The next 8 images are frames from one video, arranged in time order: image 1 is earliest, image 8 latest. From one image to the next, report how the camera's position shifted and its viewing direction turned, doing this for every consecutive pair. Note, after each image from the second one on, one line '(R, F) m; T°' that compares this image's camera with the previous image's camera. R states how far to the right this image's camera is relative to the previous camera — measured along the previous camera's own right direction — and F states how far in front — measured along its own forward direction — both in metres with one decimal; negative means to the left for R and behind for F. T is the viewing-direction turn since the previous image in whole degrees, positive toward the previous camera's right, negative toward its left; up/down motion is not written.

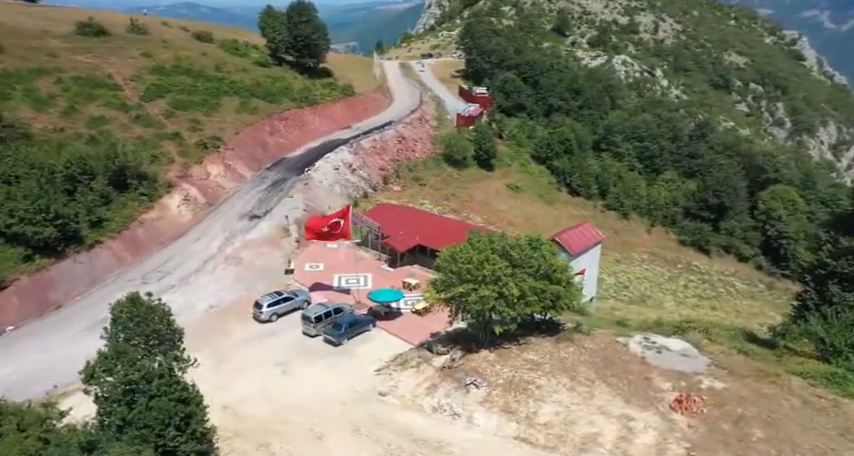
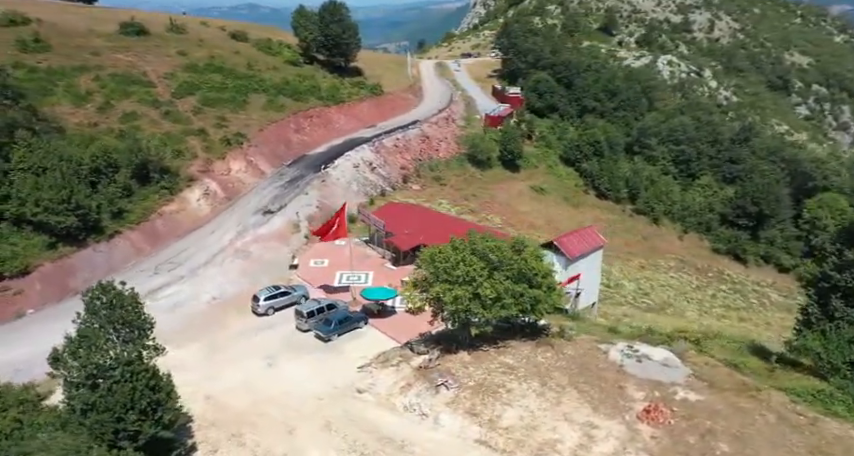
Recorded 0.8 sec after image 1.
(+1.8, +0.1) m; -4°
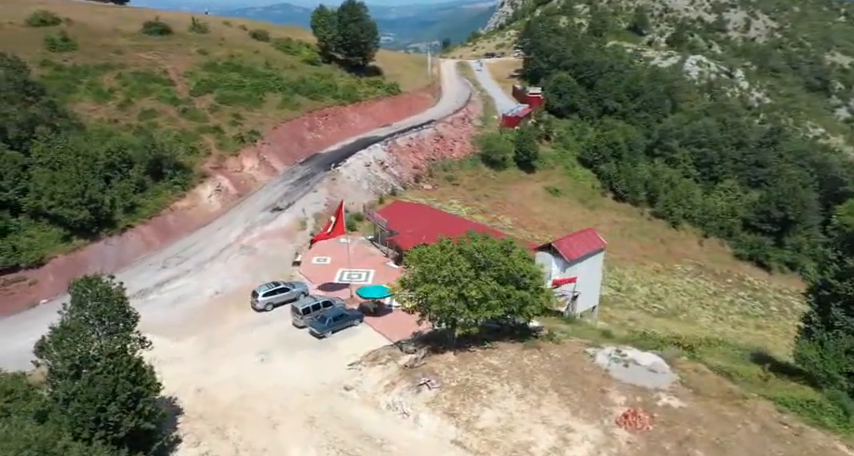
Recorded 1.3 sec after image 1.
(+1.1, 0.0) m; -2°
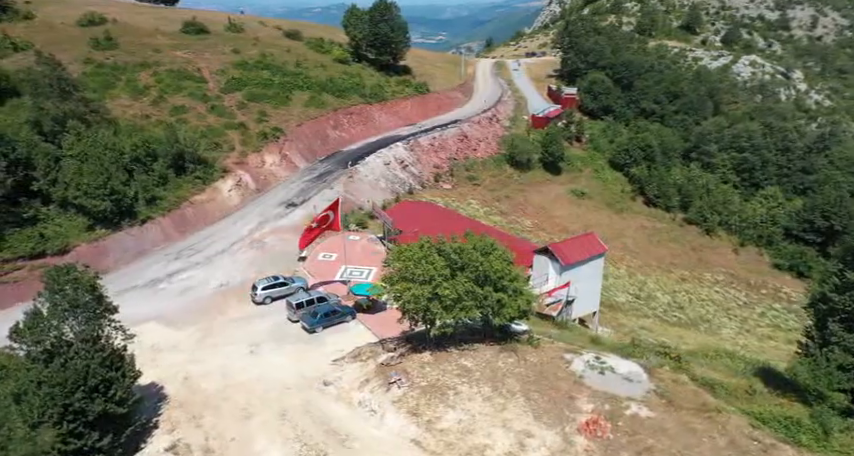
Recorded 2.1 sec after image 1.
(+1.8, +0.1) m; -4°
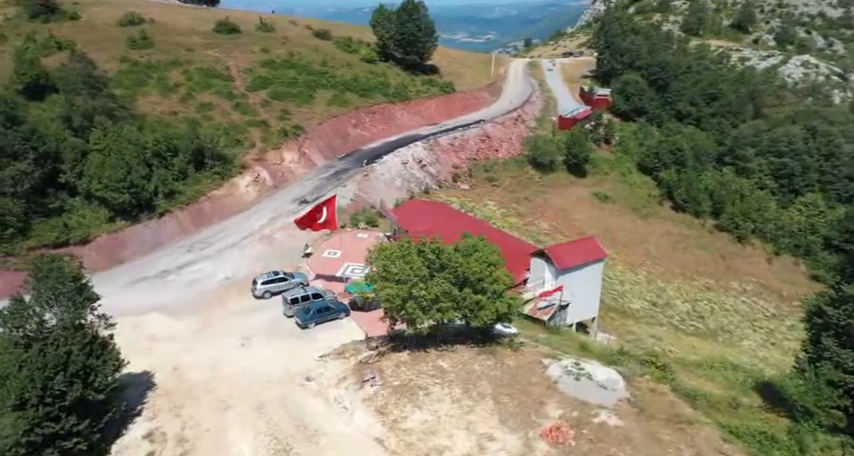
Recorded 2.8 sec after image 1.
(+1.6, +0.1) m; -4°
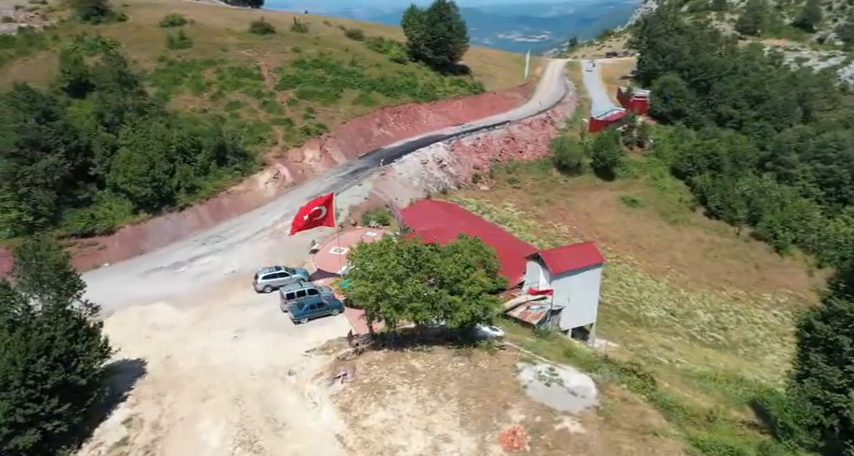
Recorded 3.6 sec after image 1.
(+1.8, +0.1) m; -4°
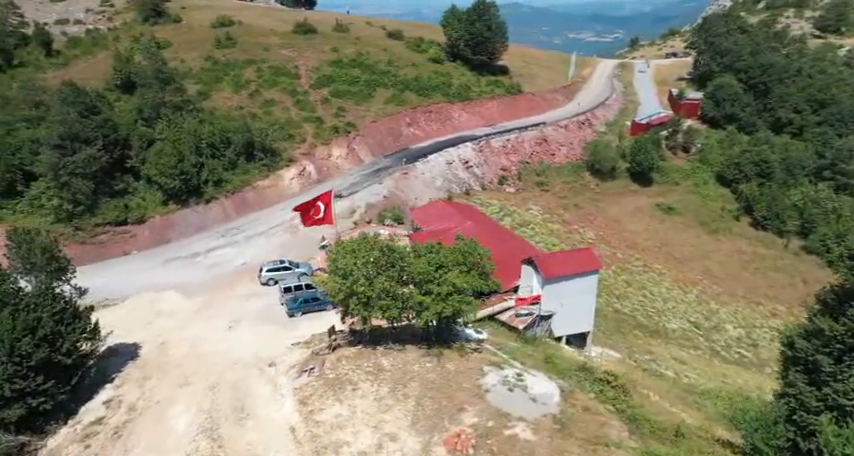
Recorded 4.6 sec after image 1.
(+2.3, +0.1) m; -5°
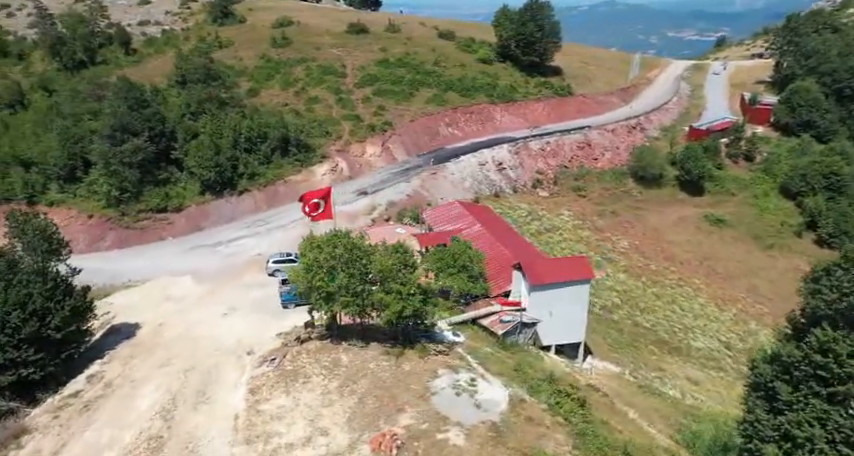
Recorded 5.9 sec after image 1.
(+2.9, +0.2) m; -7°
